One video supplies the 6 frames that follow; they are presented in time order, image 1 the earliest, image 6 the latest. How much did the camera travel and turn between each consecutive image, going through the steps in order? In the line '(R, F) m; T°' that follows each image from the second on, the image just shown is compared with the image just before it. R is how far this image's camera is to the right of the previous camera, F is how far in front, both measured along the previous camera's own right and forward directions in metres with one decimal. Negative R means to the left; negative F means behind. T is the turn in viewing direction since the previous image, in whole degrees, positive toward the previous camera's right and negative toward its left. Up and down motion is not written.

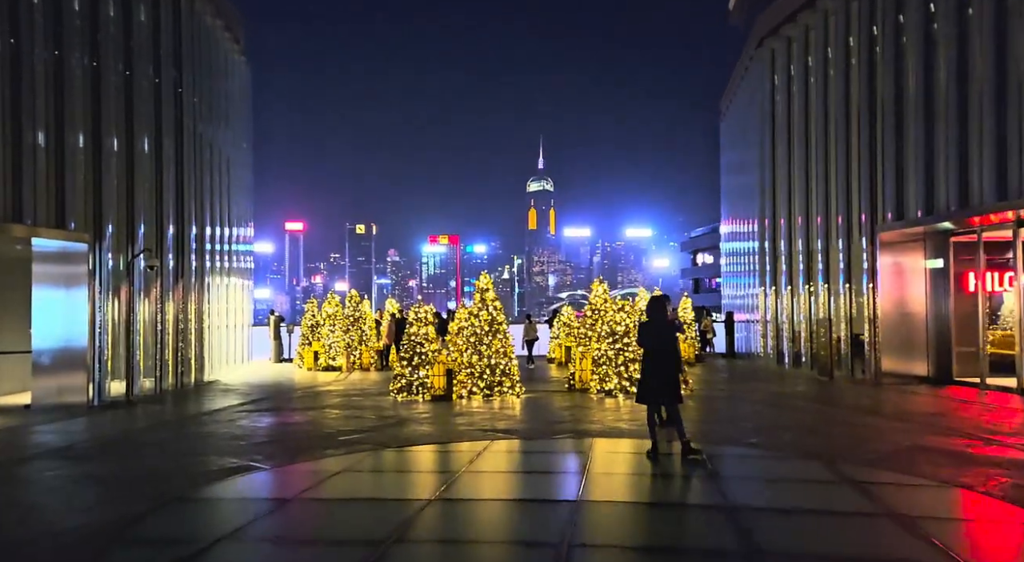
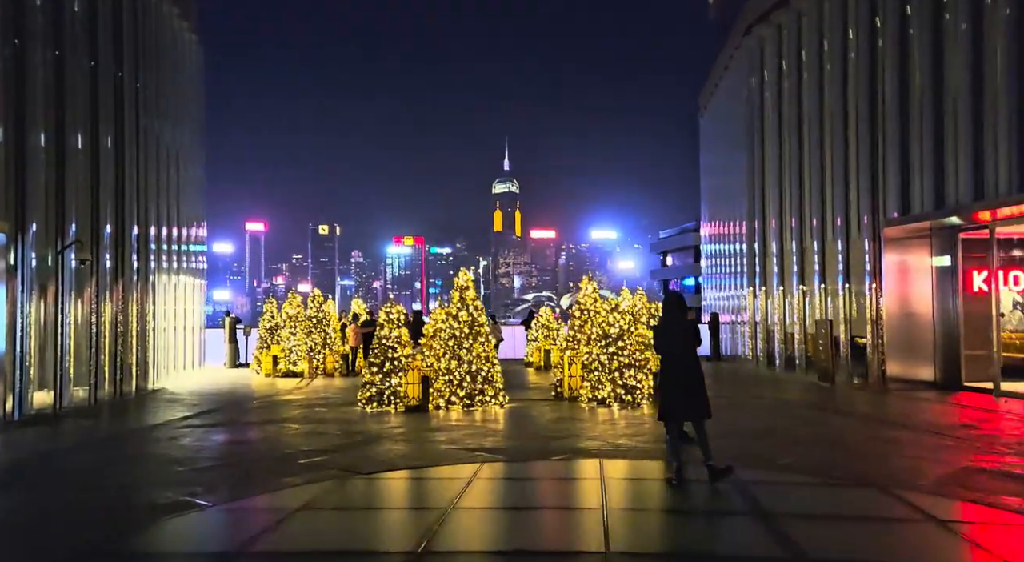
(-0.3, +1.8) m; +2°
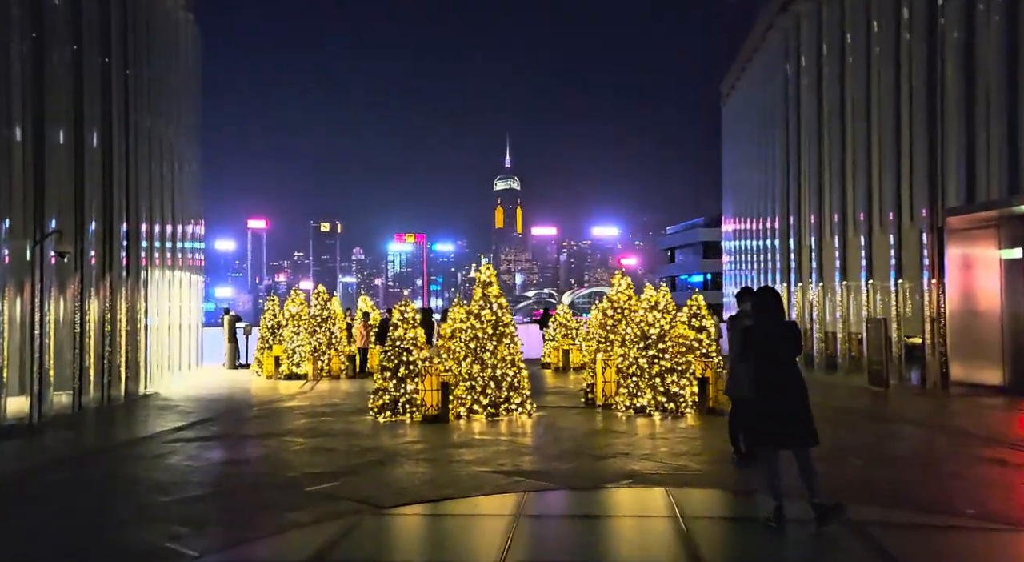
(-0.4, +1.7) m; 0°
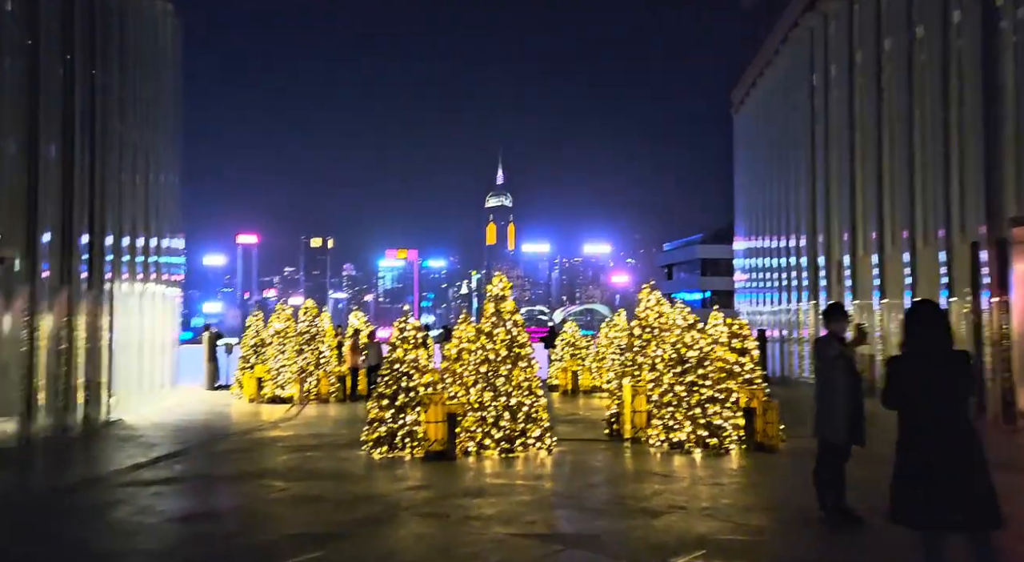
(-0.4, +2.0) m; +1°
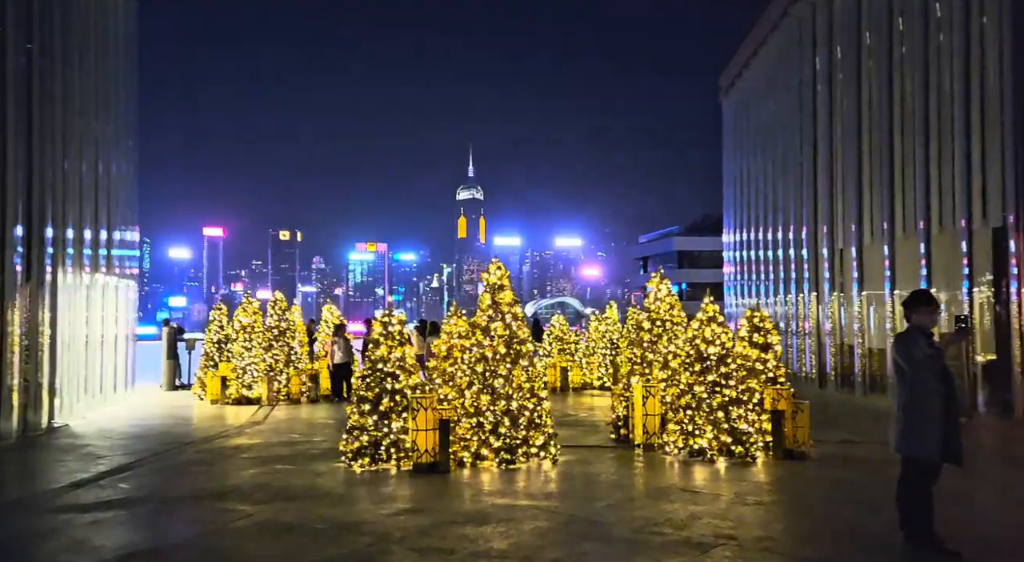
(-0.3, +1.5) m; +2°
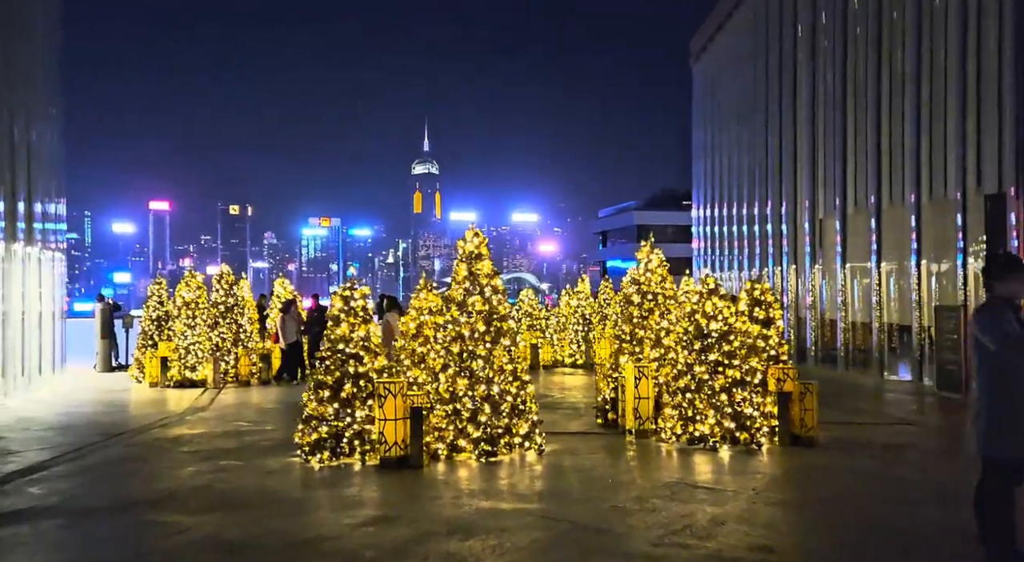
(-0.2, +1.3) m; +3°
